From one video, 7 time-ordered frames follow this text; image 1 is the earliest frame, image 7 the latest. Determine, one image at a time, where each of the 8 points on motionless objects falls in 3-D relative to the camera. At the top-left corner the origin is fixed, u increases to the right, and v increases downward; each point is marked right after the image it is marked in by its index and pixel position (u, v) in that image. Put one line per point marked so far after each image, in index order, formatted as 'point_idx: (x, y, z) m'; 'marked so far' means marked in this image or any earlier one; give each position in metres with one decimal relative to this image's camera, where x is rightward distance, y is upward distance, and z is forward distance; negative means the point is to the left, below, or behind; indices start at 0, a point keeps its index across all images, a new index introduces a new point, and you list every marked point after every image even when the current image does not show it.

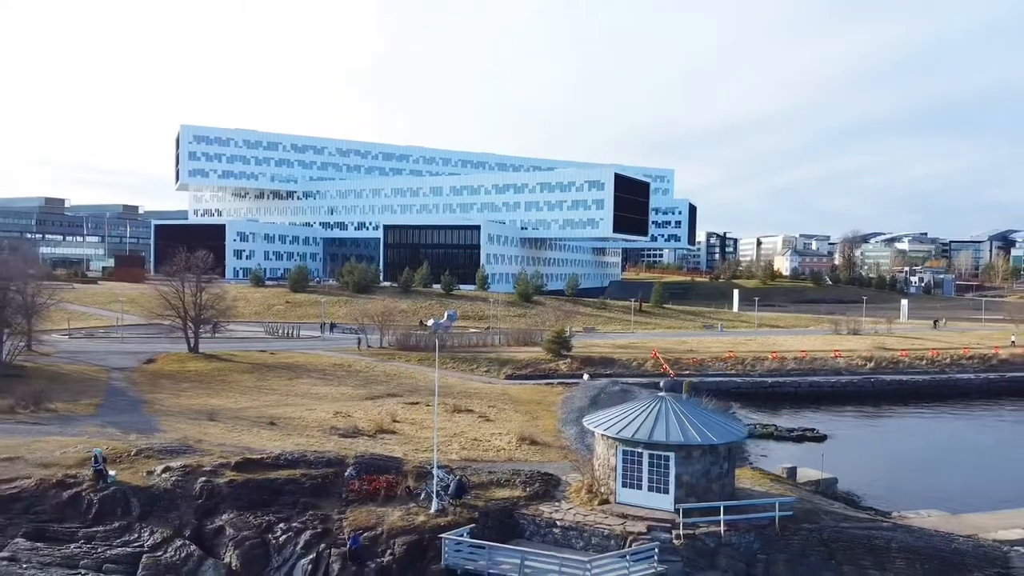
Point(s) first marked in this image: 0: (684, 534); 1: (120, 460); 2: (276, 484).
0: (+1.5, -2.2, +6.5) m
1: (-4.1, -1.9, +7.8) m
2: (-2.3, -1.9, +7.3) m
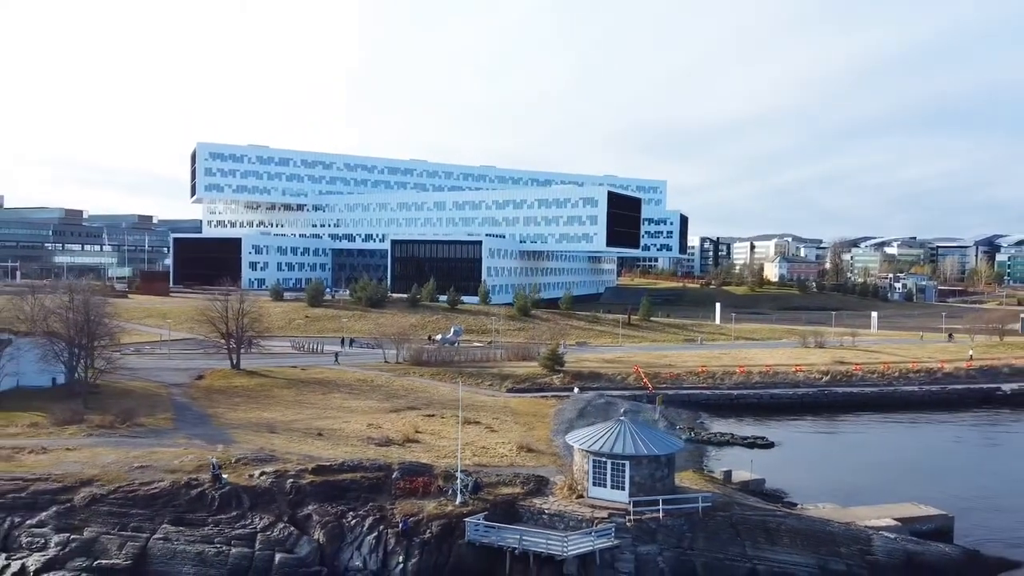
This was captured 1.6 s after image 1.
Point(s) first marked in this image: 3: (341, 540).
0: (+1.6, -2.9, +9.3) m
1: (-4.1, -2.6, +10.5) m
2: (-2.3, -2.7, +10.0) m
3: (-2.2, -3.2, +9.2) m
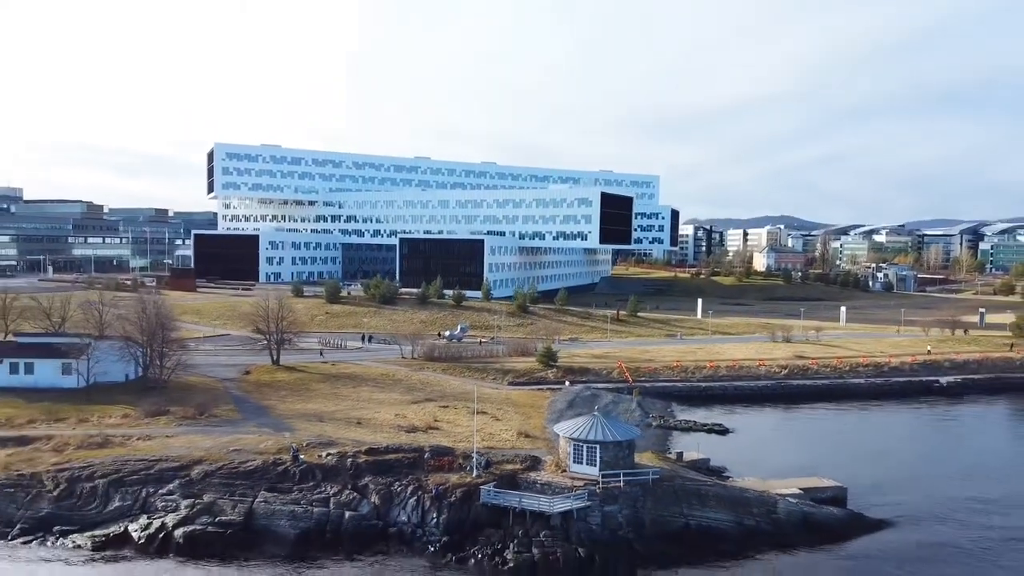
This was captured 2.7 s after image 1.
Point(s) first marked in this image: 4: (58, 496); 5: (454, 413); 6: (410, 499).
0: (+1.6, -3.5, +12.8) m
1: (-4.1, -3.1, +14.0) m
2: (-2.3, -3.2, +13.5) m
3: (-2.1, -3.8, +12.7) m
4: (-8.2, -3.8, +13.1) m
5: (-1.6, -3.3, +19.5) m
6: (-1.8, -3.7, +12.7) m
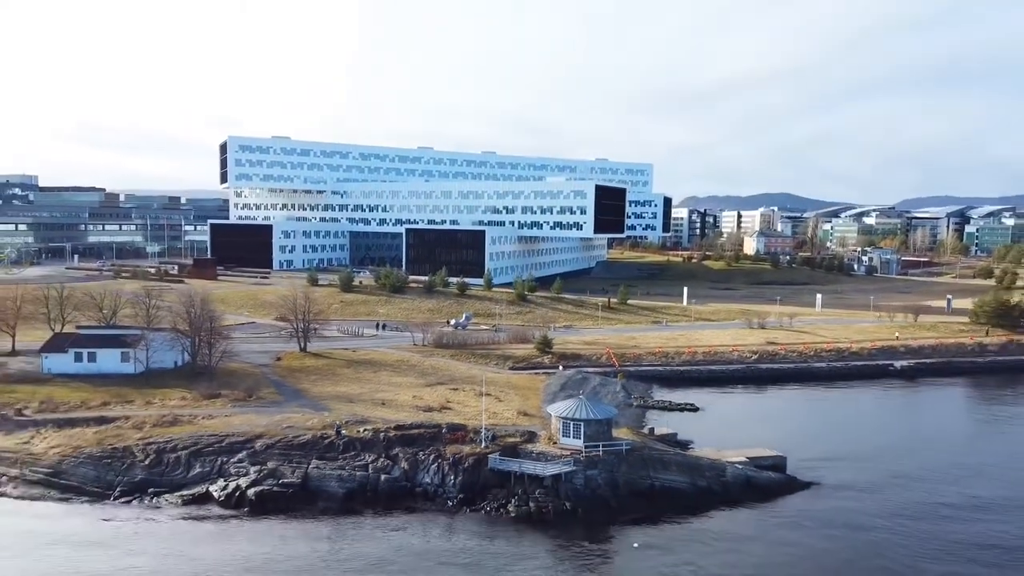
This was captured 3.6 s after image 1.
0: (+1.6, -3.7, +16.0) m
1: (-4.0, -3.3, +17.2) m
2: (-2.2, -3.4, +16.7) m
3: (-2.1, -4.0, +15.9) m
4: (-8.1, -4.0, +16.3) m
5: (-1.5, -3.3, +22.7) m
6: (-1.7, -3.9, +15.9) m
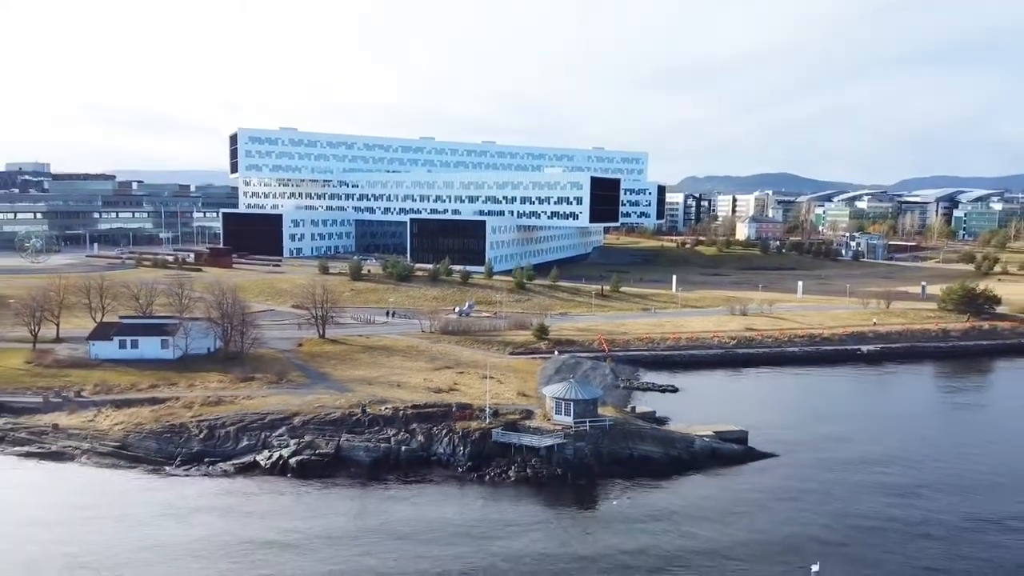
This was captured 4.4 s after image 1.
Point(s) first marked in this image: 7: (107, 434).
0: (+1.6, -3.7, +18.8) m
1: (-4.0, -3.2, +20.0) m
2: (-2.2, -3.4, +19.5) m
3: (-2.1, -4.0, +18.7) m
4: (-8.1, -4.0, +19.1) m
5: (-1.6, -3.1, +25.5) m
6: (-1.7, -3.9, +18.7) m
7: (-11.0, -4.0, +19.7) m
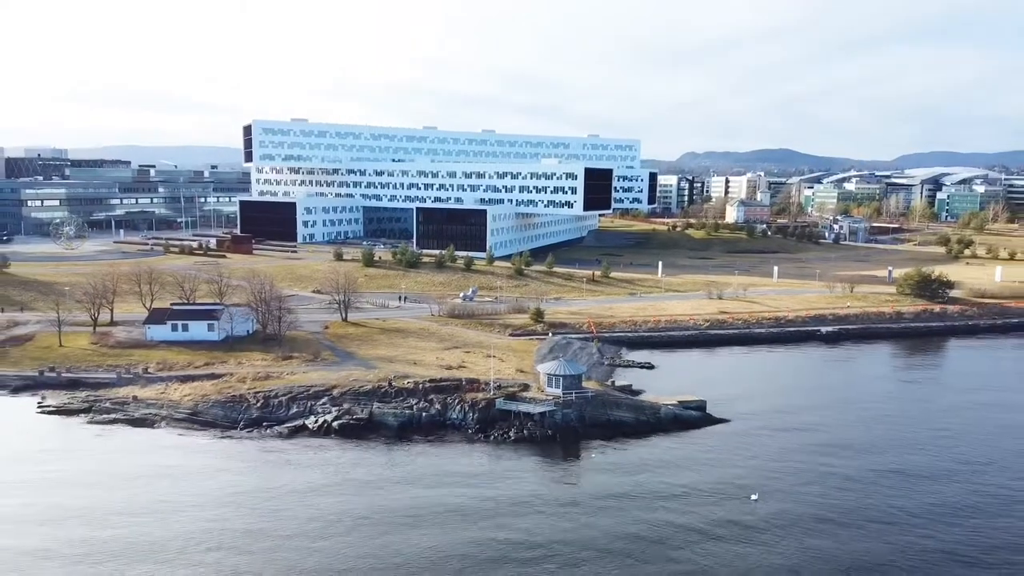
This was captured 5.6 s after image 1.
0: (+1.6, -3.6, +23.1) m
1: (-4.0, -3.1, +24.3) m
2: (-2.2, -3.2, +23.8) m
3: (-2.1, -3.8, +23.0) m
4: (-8.1, -3.8, +23.4) m
5: (-1.6, -2.8, +29.7) m
6: (-1.7, -3.8, +23.0) m
7: (-11.0, -3.8, +24.0) m
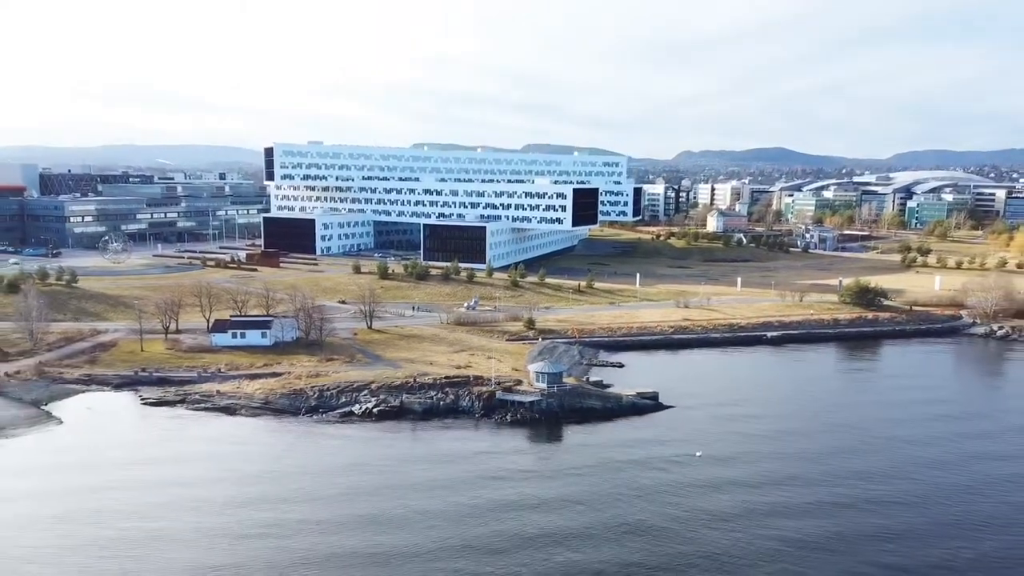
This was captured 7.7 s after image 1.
0: (+1.5, -4.3, +30.3) m
1: (-4.2, -3.9, +31.4) m
2: (-2.4, -4.0, +31.0) m
3: (-2.3, -4.6, +30.2) m
4: (-8.3, -4.6, +30.6) m
5: (-1.8, -3.5, +36.9) m
6: (-1.9, -4.5, +30.2) m
7: (-11.2, -4.6, +31.1) m
